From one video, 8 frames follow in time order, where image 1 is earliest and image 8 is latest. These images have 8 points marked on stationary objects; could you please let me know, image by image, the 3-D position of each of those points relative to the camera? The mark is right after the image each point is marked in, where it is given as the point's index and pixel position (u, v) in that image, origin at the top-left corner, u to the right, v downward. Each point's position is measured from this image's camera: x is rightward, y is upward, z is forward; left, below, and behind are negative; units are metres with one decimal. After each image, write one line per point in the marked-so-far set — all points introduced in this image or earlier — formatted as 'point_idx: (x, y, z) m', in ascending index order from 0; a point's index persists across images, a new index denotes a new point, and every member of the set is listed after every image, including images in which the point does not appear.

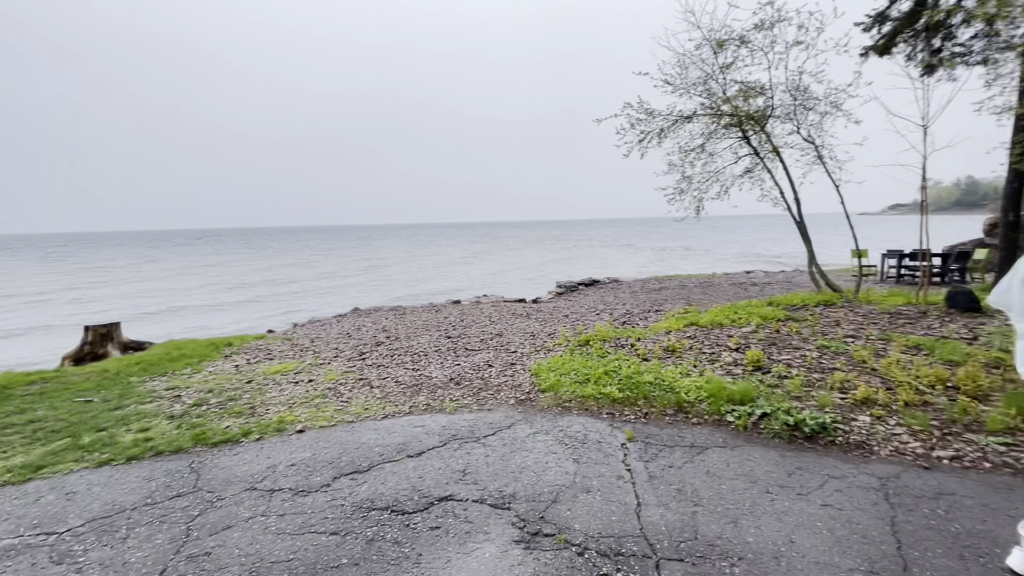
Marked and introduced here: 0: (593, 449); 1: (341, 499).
0: (+0.7, -1.3, +3.9) m
1: (-1.2, -1.5, +3.3) m
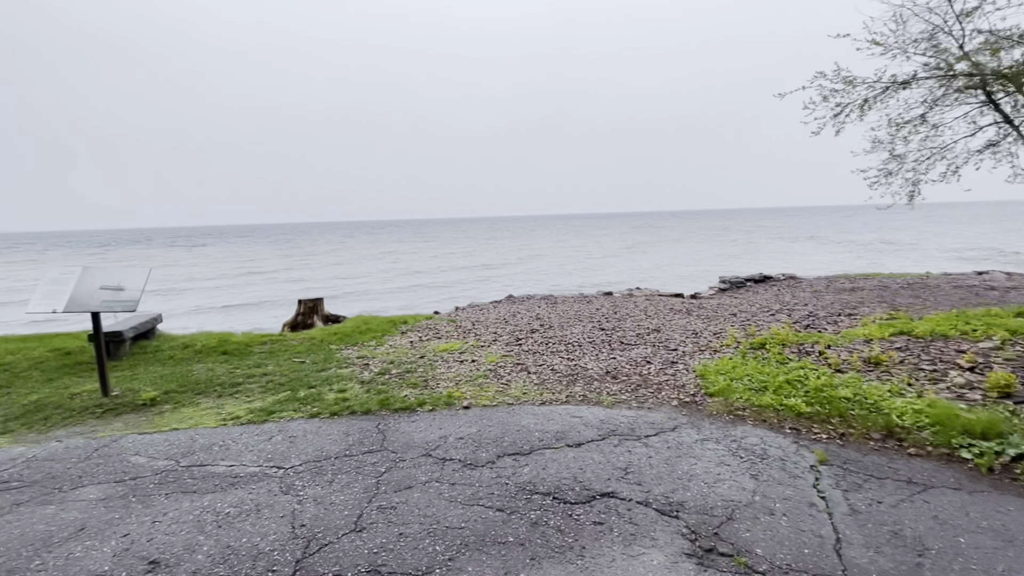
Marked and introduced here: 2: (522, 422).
0: (+1.9, -1.3, +3.5) m
1: (0.0, -1.4, +3.4) m
2: (+0.1, -1.2, +4.3) m
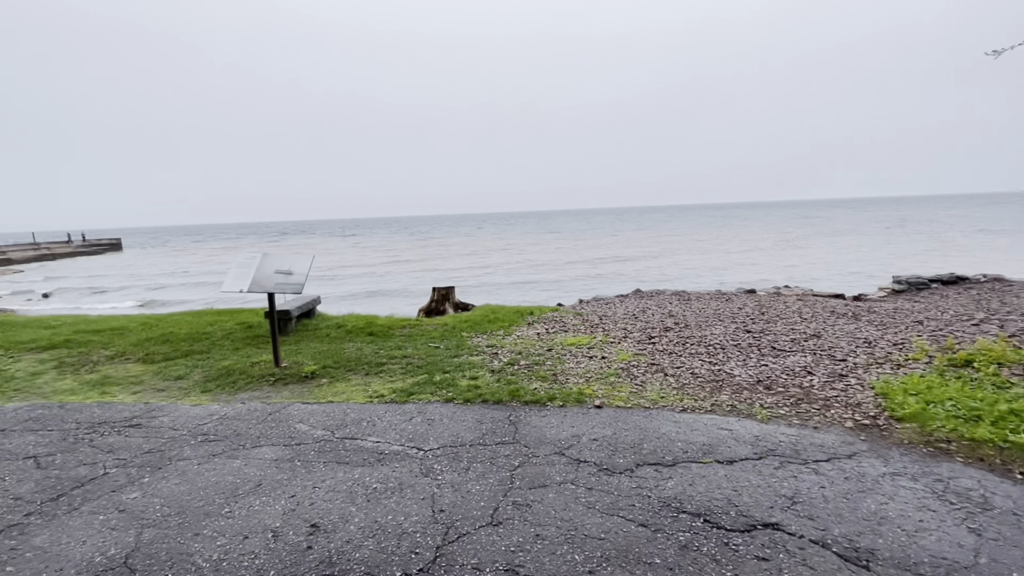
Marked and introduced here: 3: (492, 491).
0: (+2.8, -1.3, +2.7) m
1: (+0.9, -1.3, +3.2) m
2: (+1.3, -1.2, +4.0) m
3: (-0.1, -1.4, +3.2) m
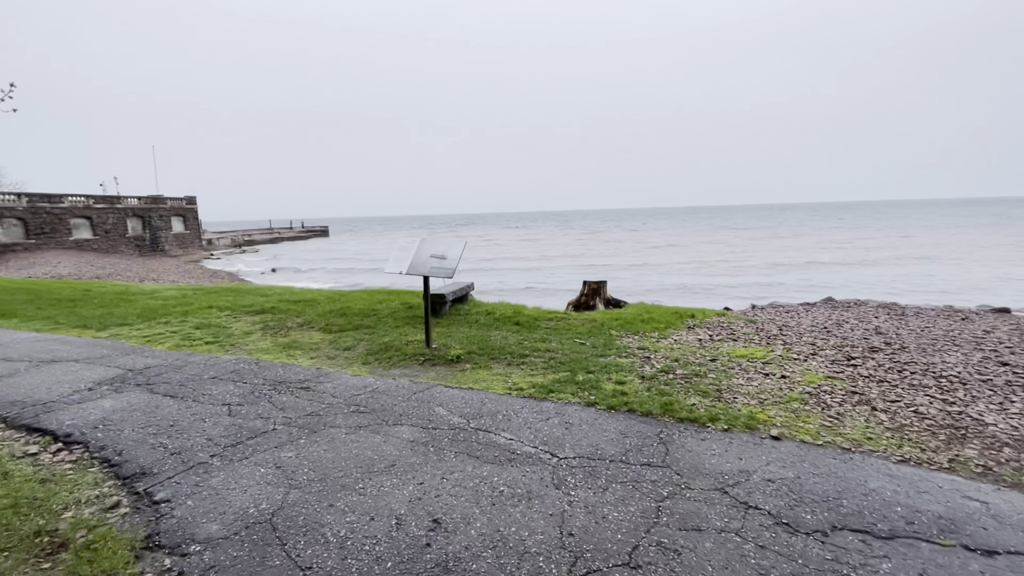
0: (+3.3, -1.5, +1.3) m
1: (+1.6, -1.4, +2.3) m
2: (+2.3, -1.2, +3.0) m
3: (+0.7, -1.3, +2.7) m
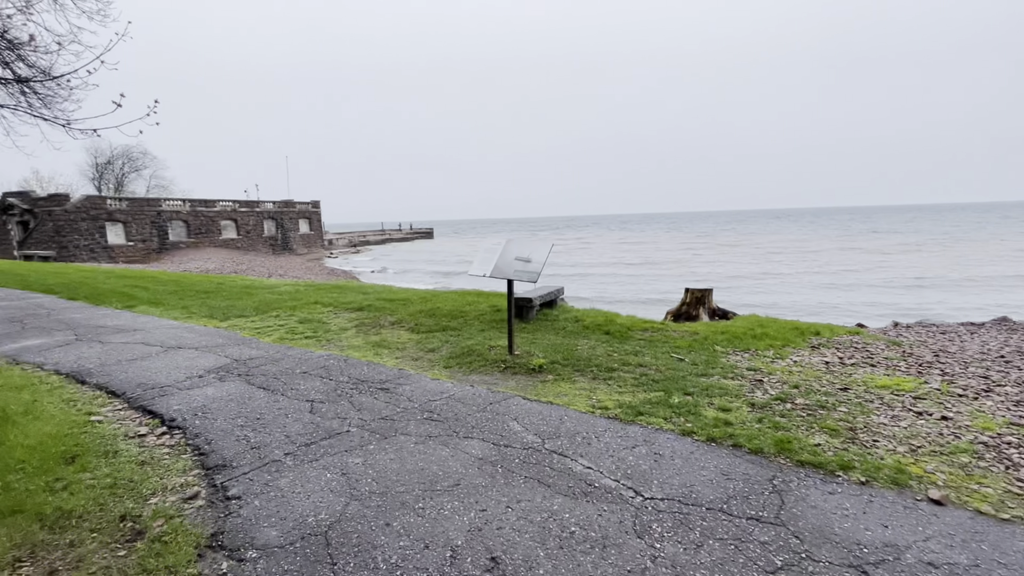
0: (+3.3, -1.6, +0.2) m
1: (+1.9, -1.4, +1.6) m
2: (+2.6, -1.3, +2.1) m
3: (+1.0, -1.4, +2.1) m
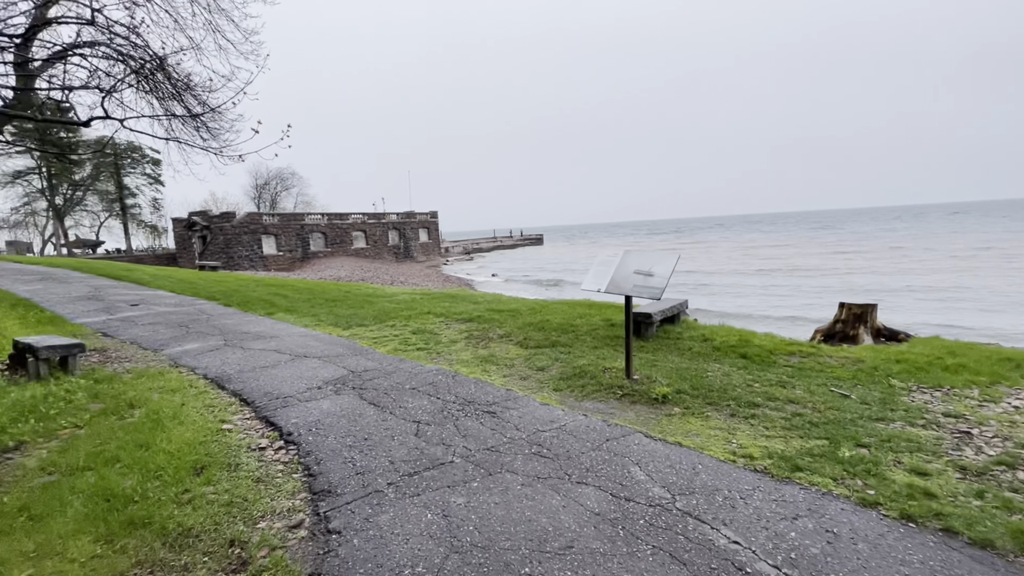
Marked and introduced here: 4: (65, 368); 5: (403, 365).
0: (+3.2, -1.7, -1.0) m
1: (+2.1, -1.6, +0.6) m
2: (+3.0, -1.5, +1.0) m
3: (+1.4, -1.5, +1.4) m
4: (-5.5, -1.0, +5.9) m
5: (-1.4, -1.0, +6.2) m
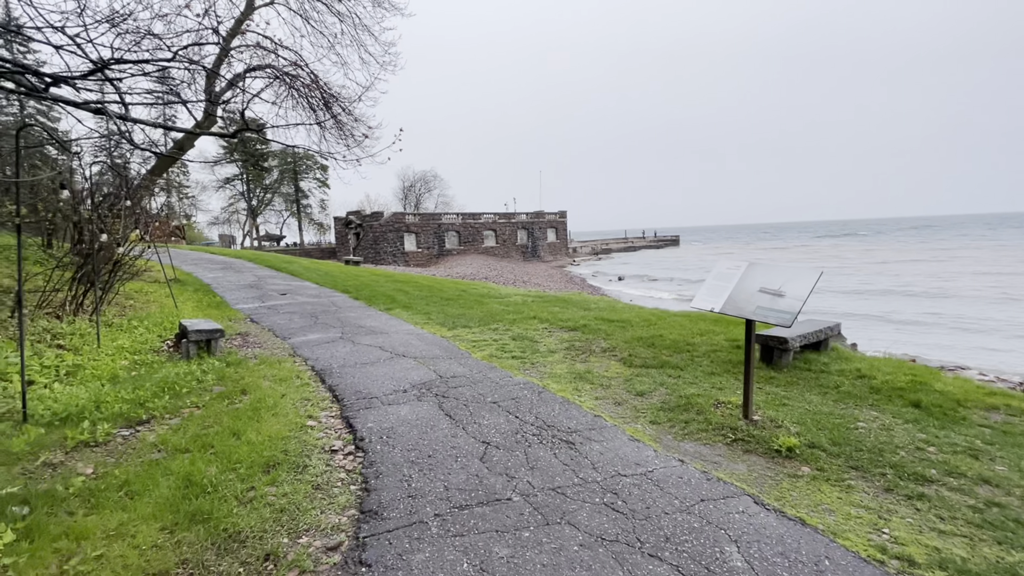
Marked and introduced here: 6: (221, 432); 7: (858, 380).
0: (+2.3, -2.0, -2.2) m
1: (+1.7, -1.8, -0.4) m
2: (+2.6, -1.7, -0.2) m
3: (+1.2, -1.7, +0.6) m
4: (-4.3, -0.9, +6.7) m
5: (-0.2, -1.1, +5.9) m
6: (-2.6, -1.3, +4.3) m
7: (+3.9, -1.0, +5.3) m
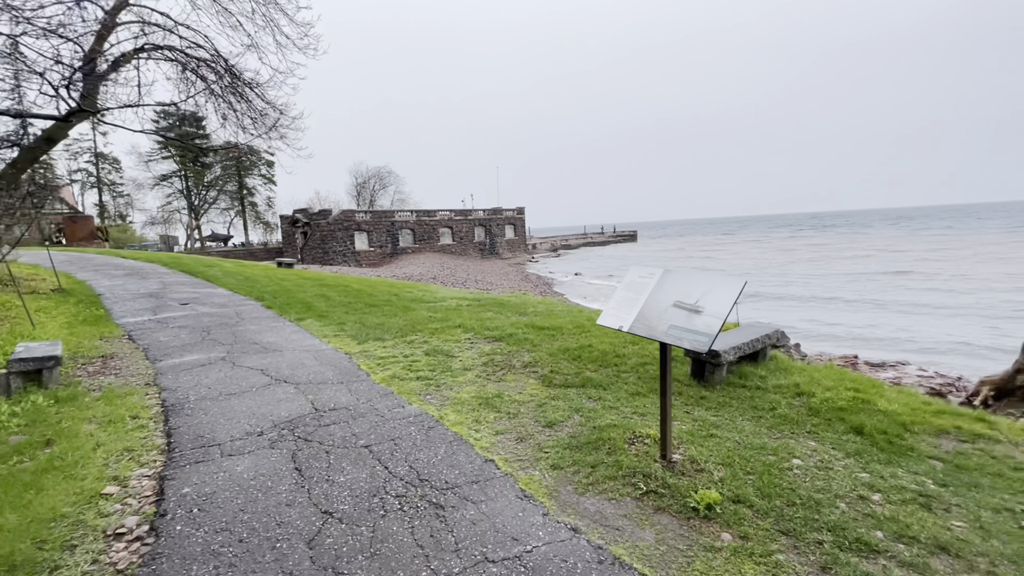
0: (+1.7, -2.1, -3.0) m
1: (+1.0, -1.9, -1.2) m
2: (+1.9, -1.9, -1.0) m
3: (+0.5, -1.9, -0.3) m
4: (-5.4, -1.1, +5.5) m
5: (-1.4, -1.2, +5.0) m
6: (-3.6, -1.5, +3.2) m
7: (+2.8, -1.0, +4.7) m
